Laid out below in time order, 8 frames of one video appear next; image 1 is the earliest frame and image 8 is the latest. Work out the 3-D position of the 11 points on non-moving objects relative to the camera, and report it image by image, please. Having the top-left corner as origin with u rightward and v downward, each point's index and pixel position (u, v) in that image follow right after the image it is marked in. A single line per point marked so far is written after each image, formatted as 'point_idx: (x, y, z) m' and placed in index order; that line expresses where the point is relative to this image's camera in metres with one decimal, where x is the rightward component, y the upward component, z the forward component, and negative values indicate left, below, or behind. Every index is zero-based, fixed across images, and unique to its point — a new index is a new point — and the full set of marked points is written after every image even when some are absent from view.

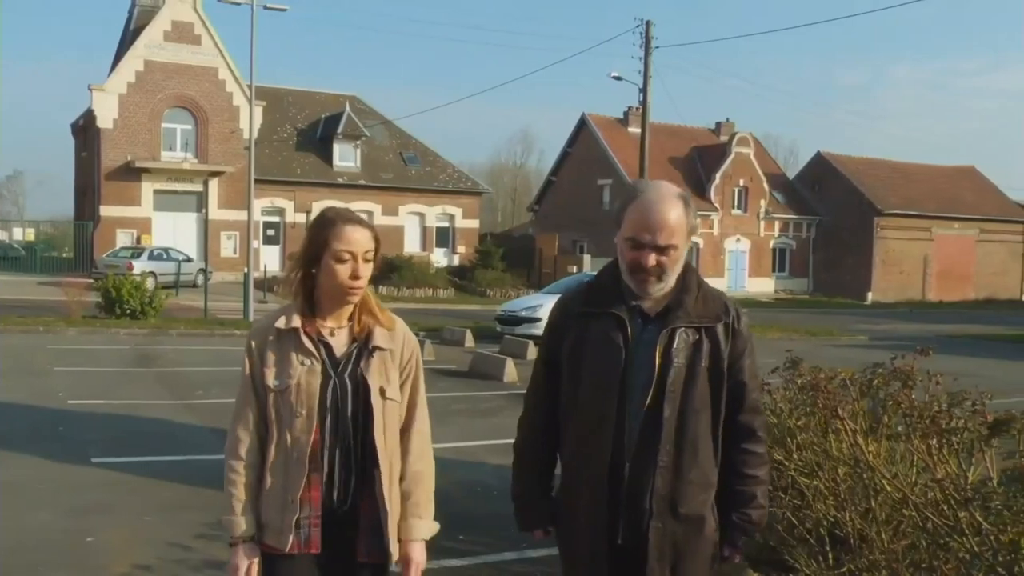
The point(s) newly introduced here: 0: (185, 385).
0: (-4.0, -1.2, +12.4) m
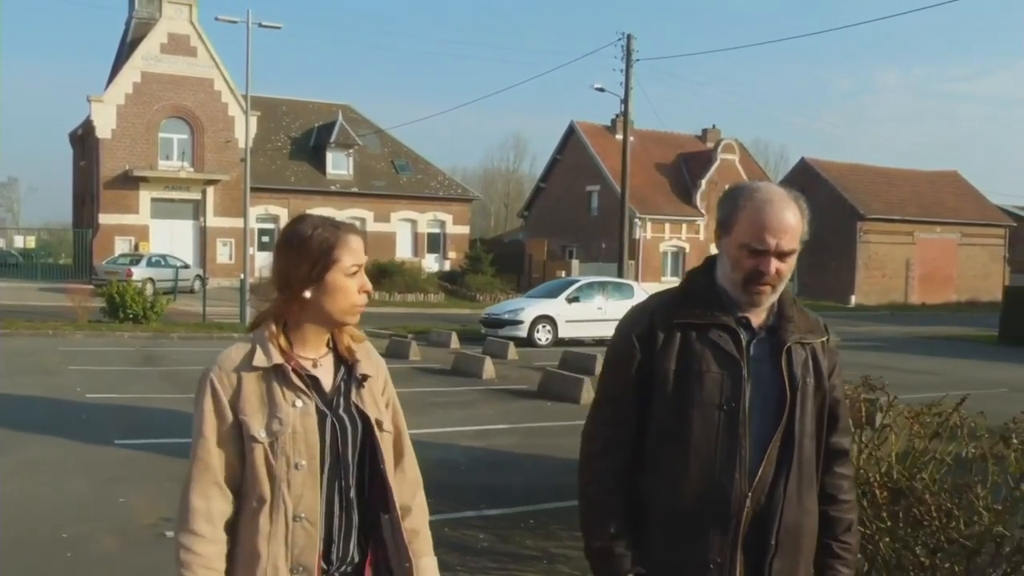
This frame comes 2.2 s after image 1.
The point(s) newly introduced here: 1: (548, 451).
0: (-4.3, -1.3, +13.5) m
1: (+0.3, -1.5, +9.2) m
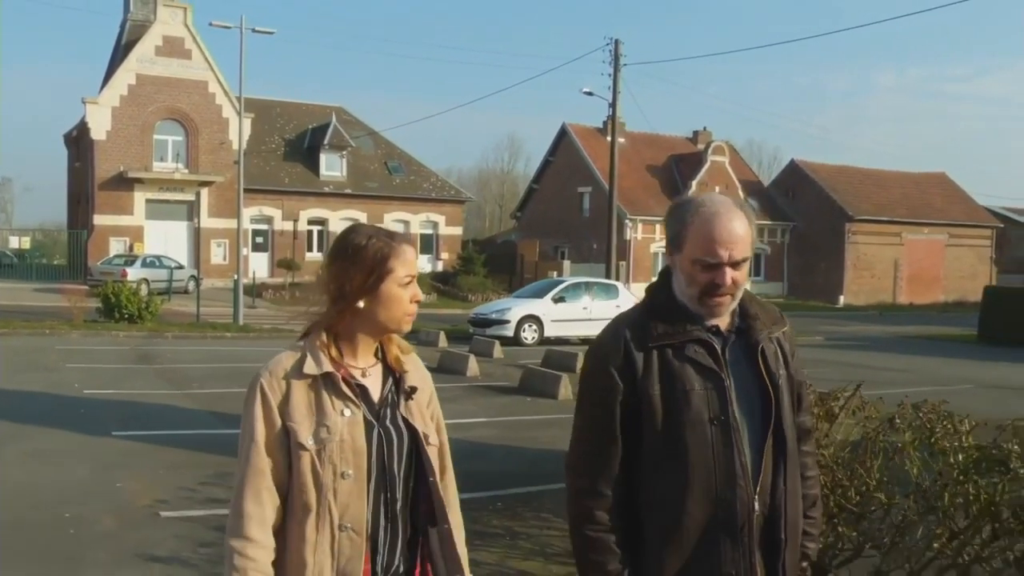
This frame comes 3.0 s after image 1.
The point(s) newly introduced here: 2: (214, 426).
0: (-4.6, -1.3, +13.9) m
1: (+0.1, -1.5, +9.7) m
2: (-2.9, -1.3, +9.8) m
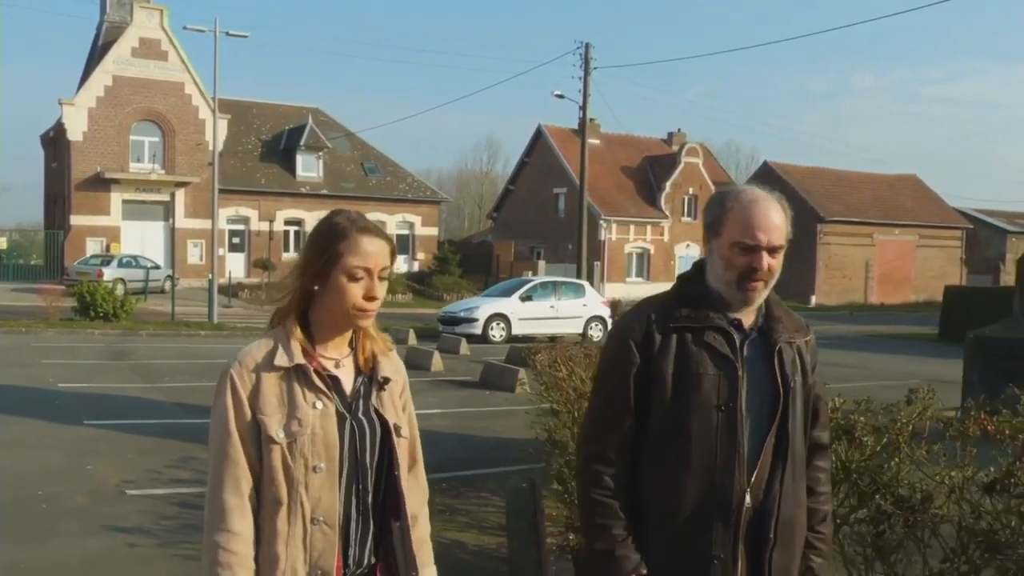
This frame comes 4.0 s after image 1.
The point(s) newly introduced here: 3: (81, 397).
0: (-5.1, -1.2, +14.4) m
1: (-0.3, -1.5, +10.3) m
2: (-3.4, -1.3, +10.3) m
3: (-4.8, -1.2, +11.0) m
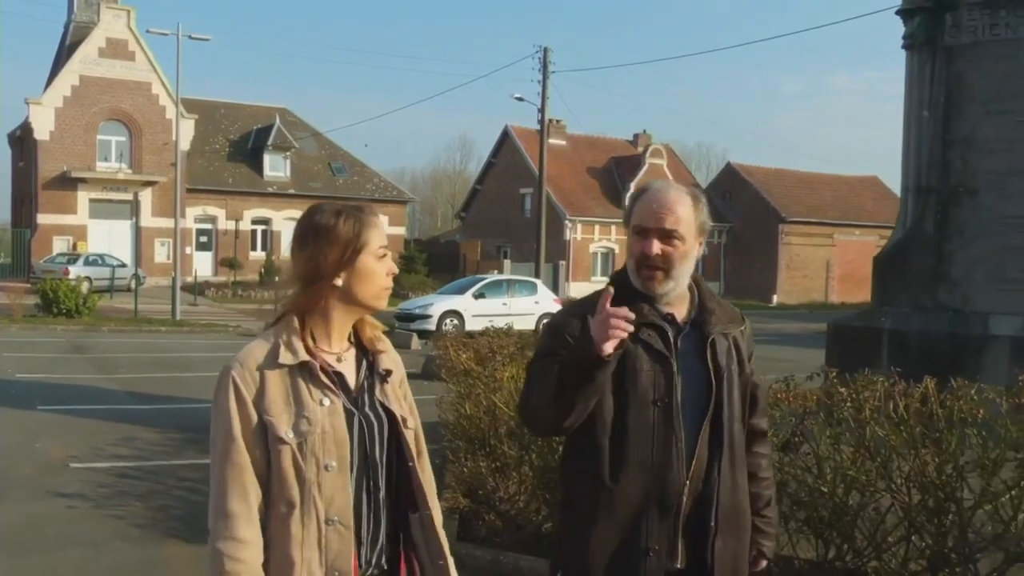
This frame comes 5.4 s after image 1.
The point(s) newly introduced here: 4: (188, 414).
0: (-6.0, -1.2, +15.0) m
1: (-1.1, -1.4, +11.0) m
2: (-4.2, -1.3, +11.0) m
3: (-5.5, -1.2, +11.7) m
4: (-3.3, -1.3, +10.2) m
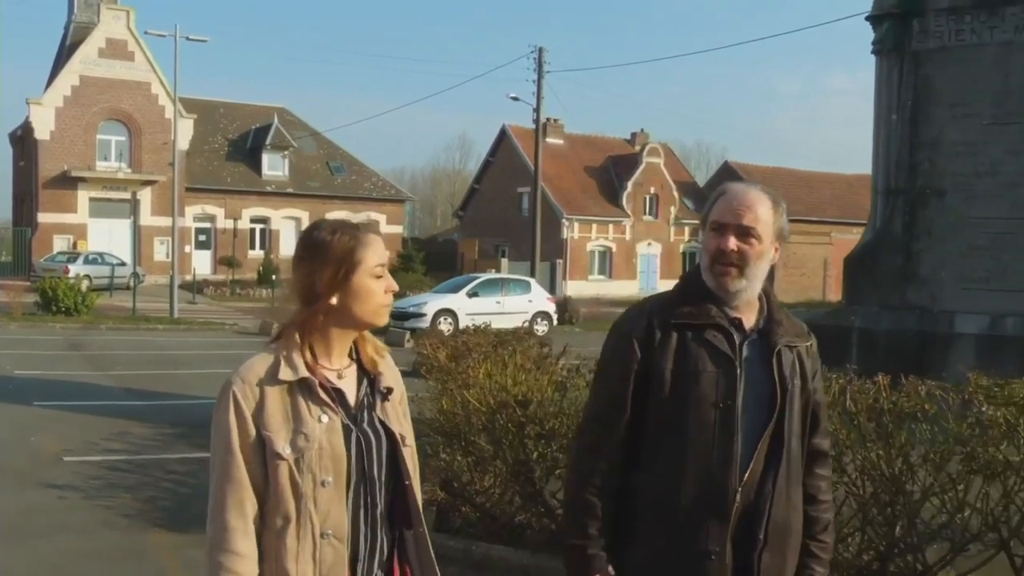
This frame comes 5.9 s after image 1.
0: (-6.1, -1.2, +15.3) m
1: (-1.3, -1.4, +11.3) m
2: (-4.3, -1.2, +11.2) m
3: (-5.7, -1.1, +11.9) m
4: (-3.4, -1.3, +10.4) m
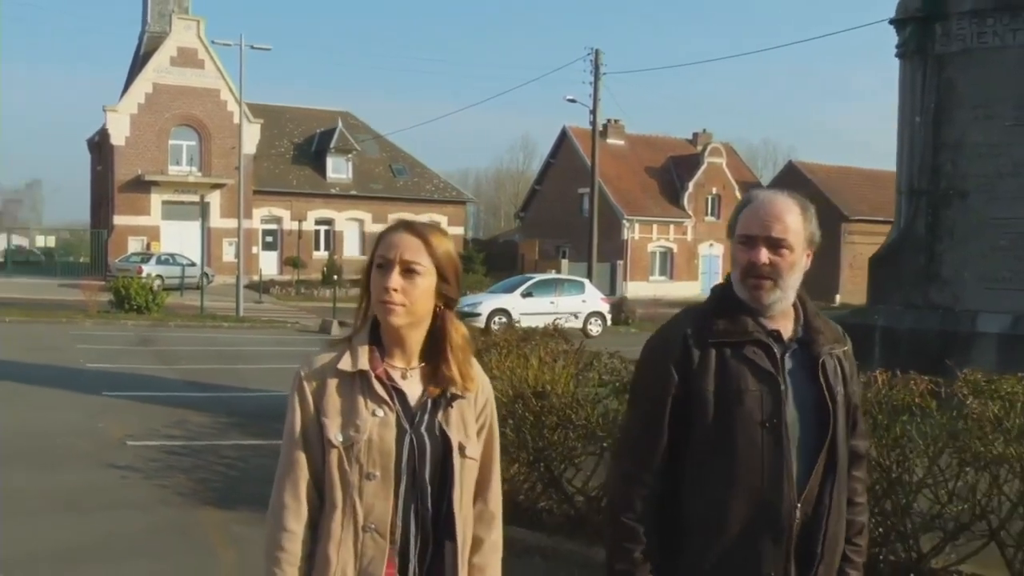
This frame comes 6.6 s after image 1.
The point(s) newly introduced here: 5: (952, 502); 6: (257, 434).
0: (-5.4, -1.1, +16.1) m
1: (-0.8, -1.4, +11.8) m
2: (-3.8, -1.2, +11.9) m
3: (-5.2, -1.1, +12.7) m
4: (-3.0, -1.2, +11.0) m
5: (+2.3, -1.1, +5.1) m
6: (-2.3, -1.3, +9.2) m
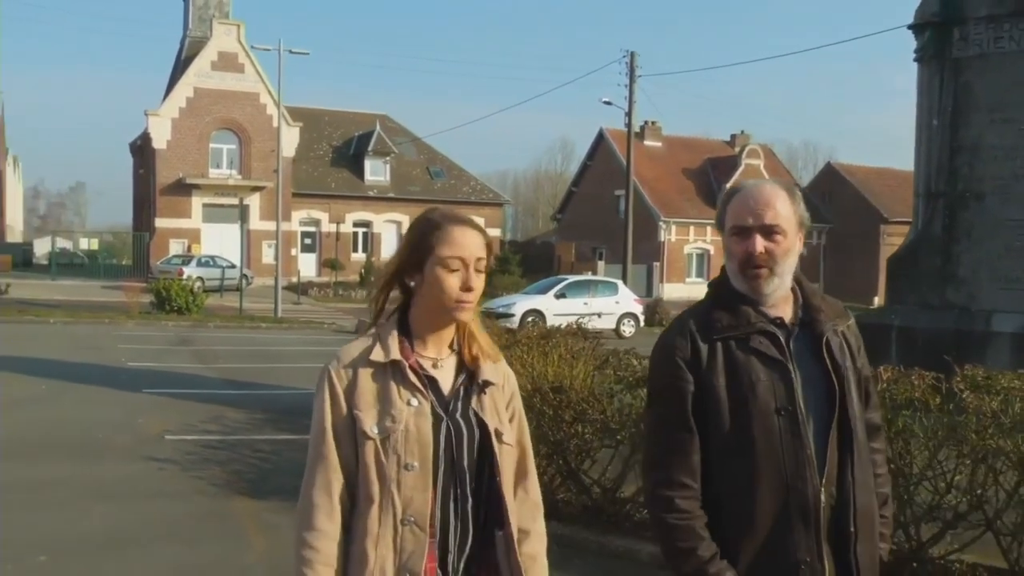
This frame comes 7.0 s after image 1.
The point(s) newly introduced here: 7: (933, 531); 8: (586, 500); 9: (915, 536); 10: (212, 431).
0: (-4.9, -1.2, +16.5) m
1: (-0.5, -1.4, +12.0) m
2: (-3.5, -1.2, +12.3) m
3: (-4.8, -1.1, +13.1) m
4: (-2.7, -1.3, +11.4) m
5: (+2.3, -1.1, +5.3) m
6: (-2.1, -1.3, +9.5) m
7: (+2.3, -1.4, +5.5) m
8: (+0.5, -1.5, +7.0) m
9: (+2.2, -1.4, +5.5) m
10: (-2.7, -1.3, +9.1) m
